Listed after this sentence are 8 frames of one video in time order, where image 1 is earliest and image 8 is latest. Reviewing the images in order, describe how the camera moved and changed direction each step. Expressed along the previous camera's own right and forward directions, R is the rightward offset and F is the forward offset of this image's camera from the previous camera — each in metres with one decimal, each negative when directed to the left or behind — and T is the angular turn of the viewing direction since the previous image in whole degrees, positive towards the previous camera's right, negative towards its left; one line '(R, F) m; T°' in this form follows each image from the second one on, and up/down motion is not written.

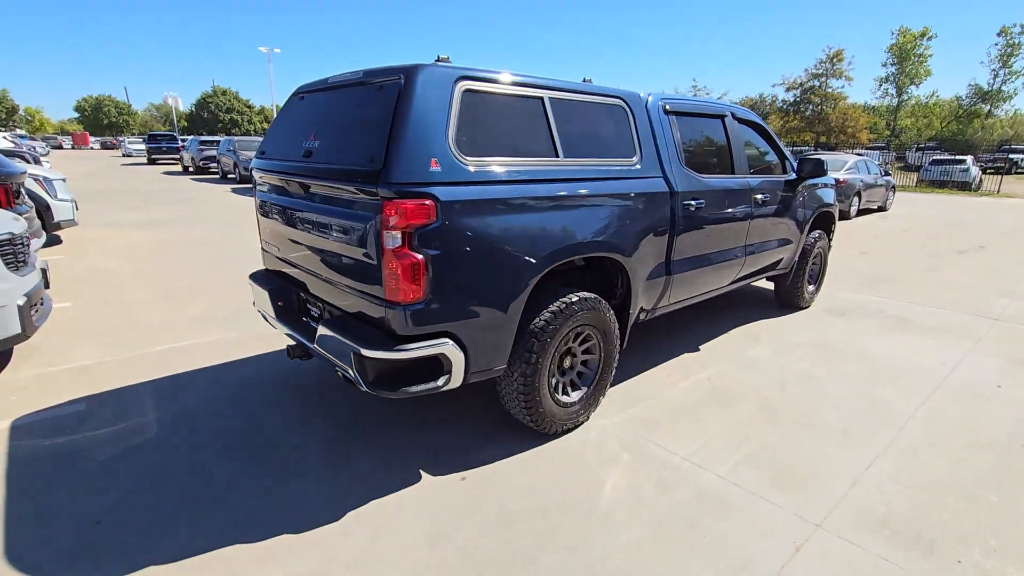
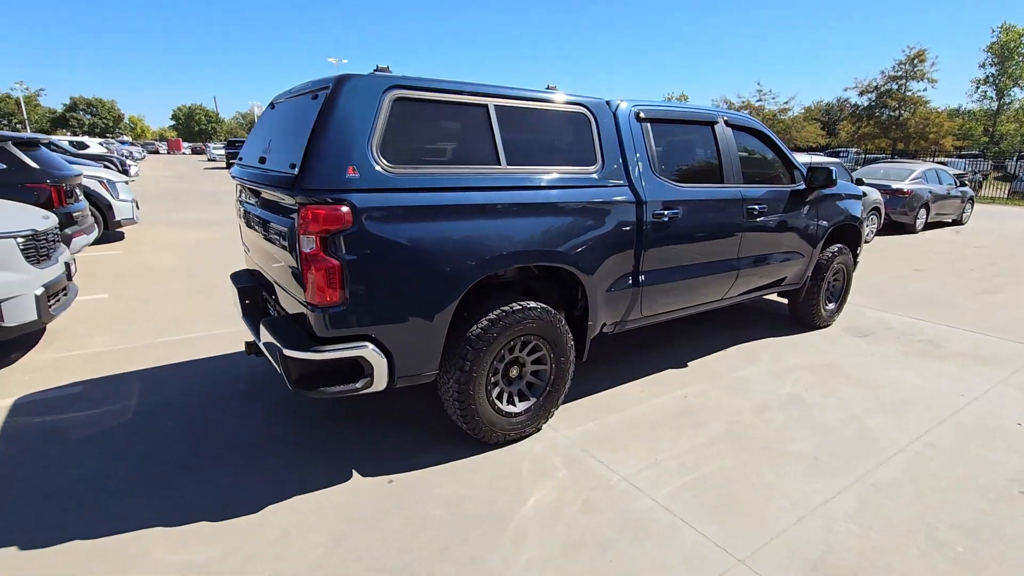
(+0.7, +0.1) m; -7°
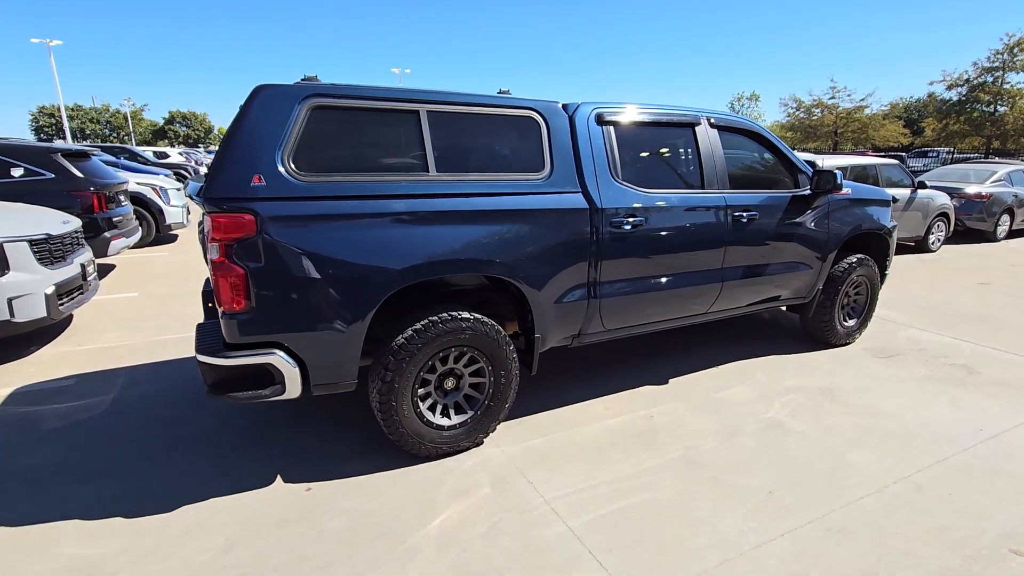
(+0.7, +0.1) m; -7°
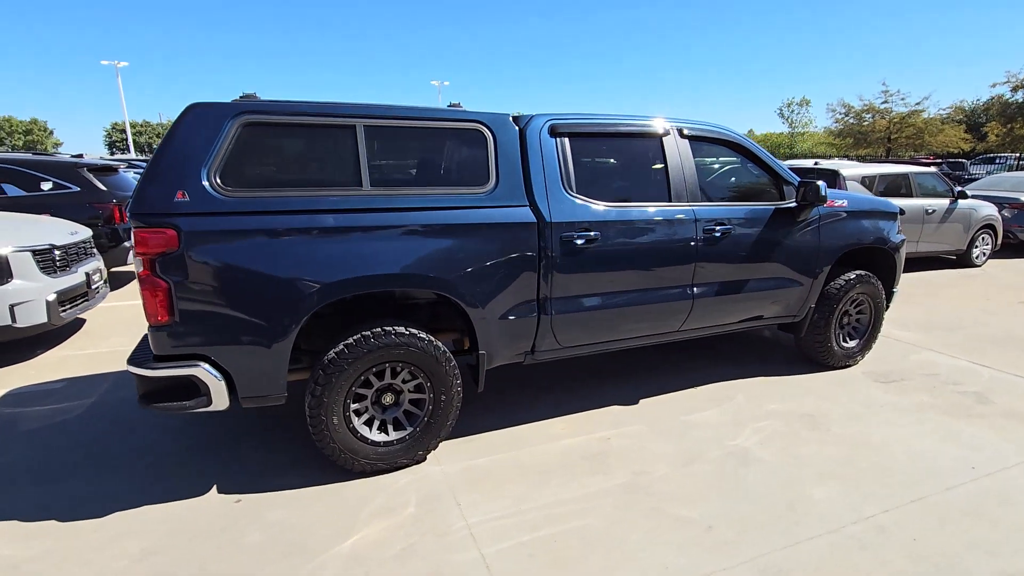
(+0.6, +0.1) m; -5°
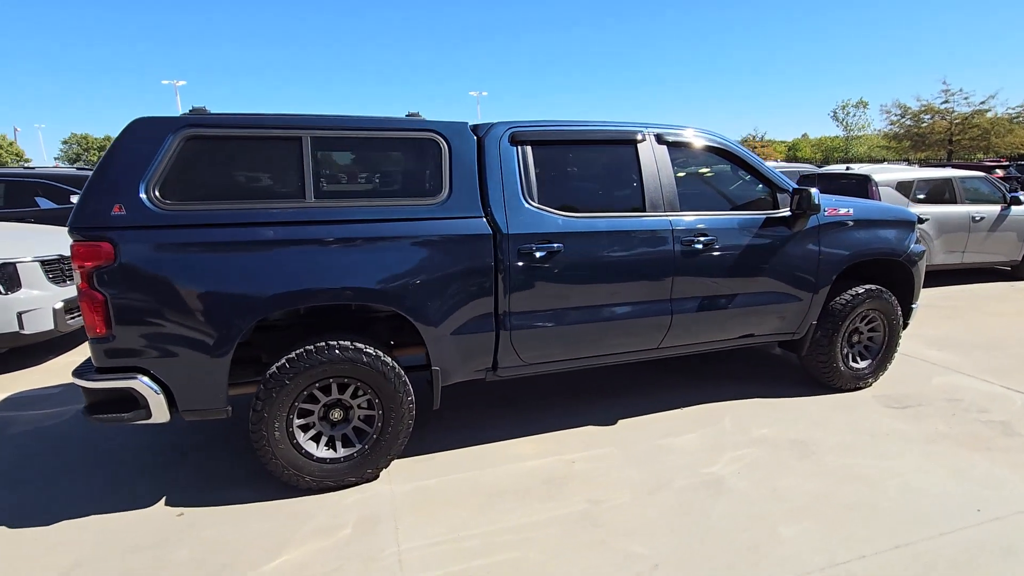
(+0.5, +0.1) m; -5°
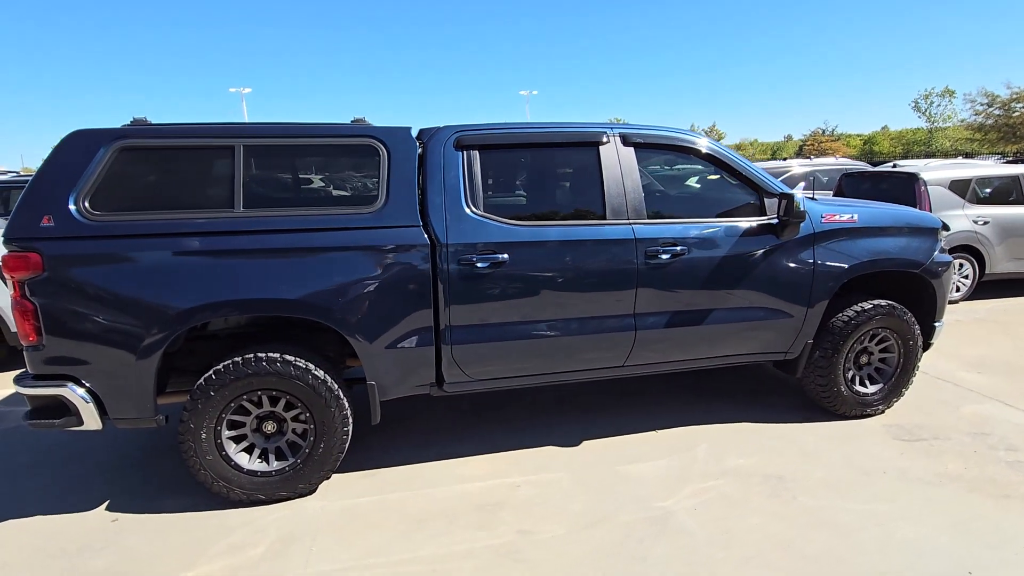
(+0.6, +0.2) m; -6°
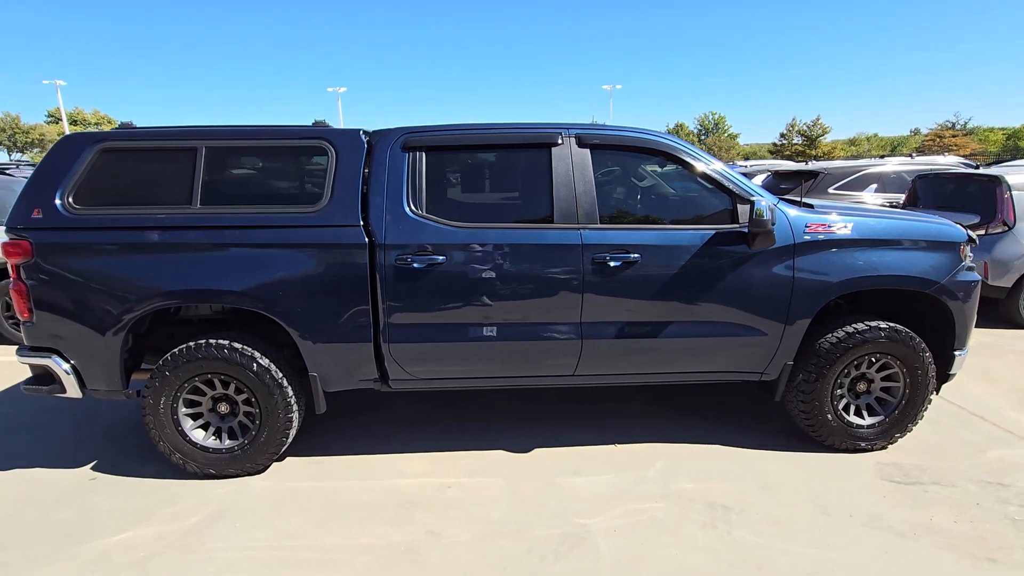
(+0.8, +0.1) m; -10°
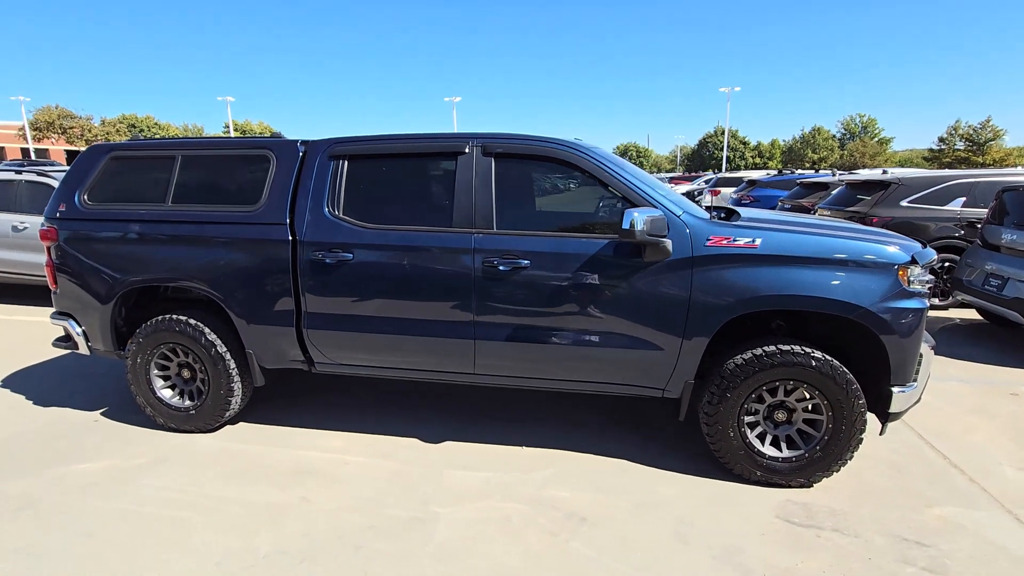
(+1.3, 0.0) m; -13°
